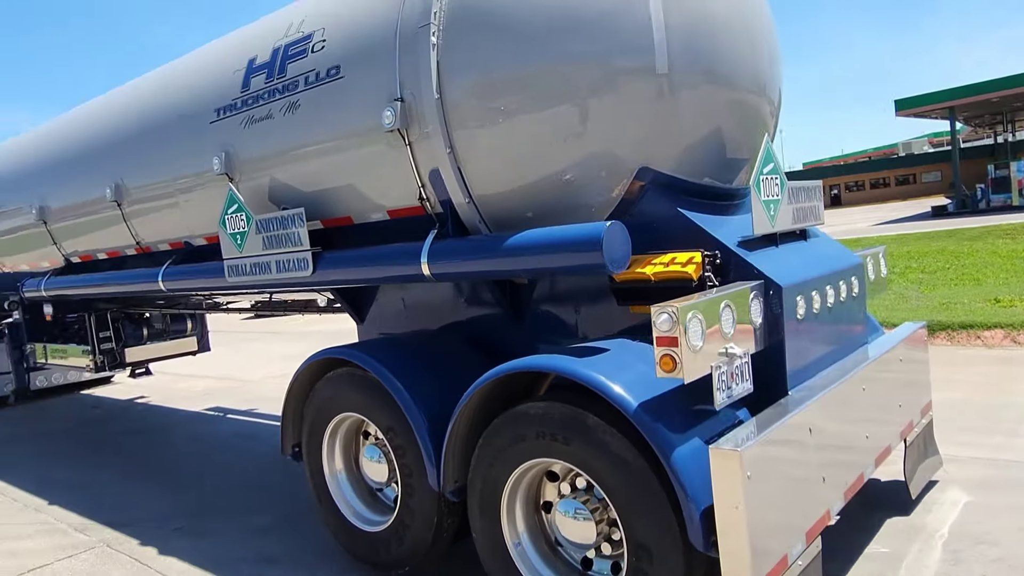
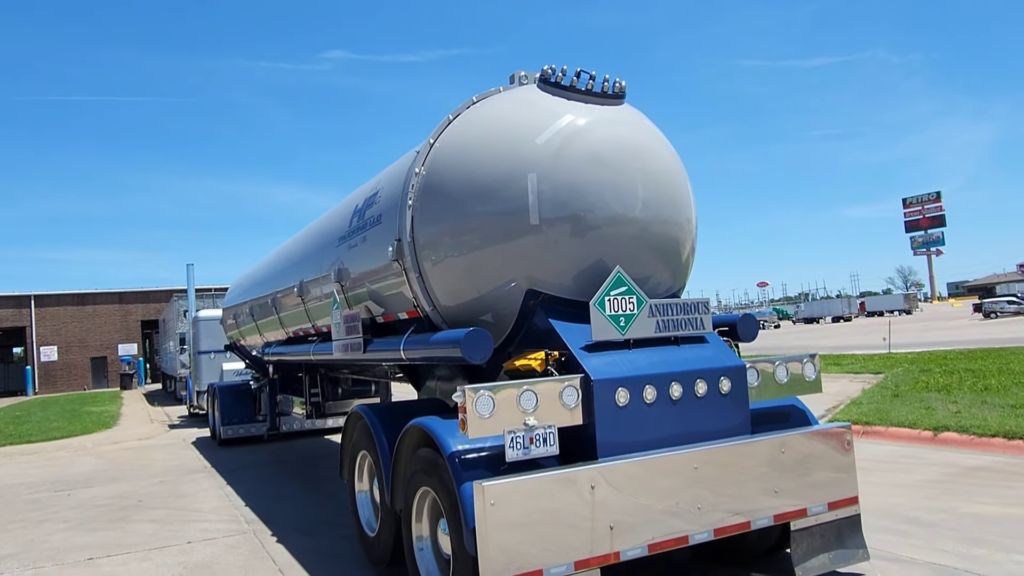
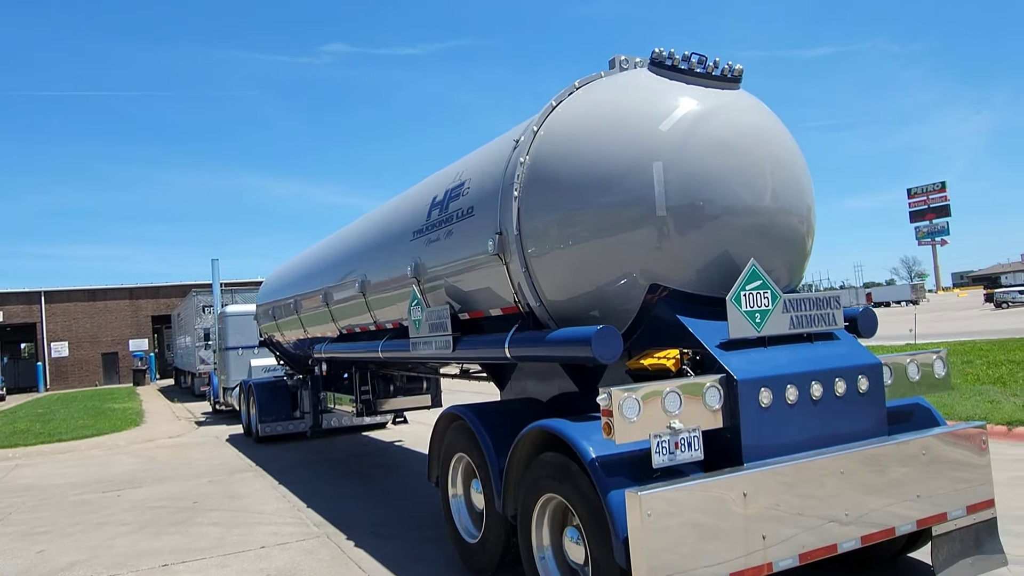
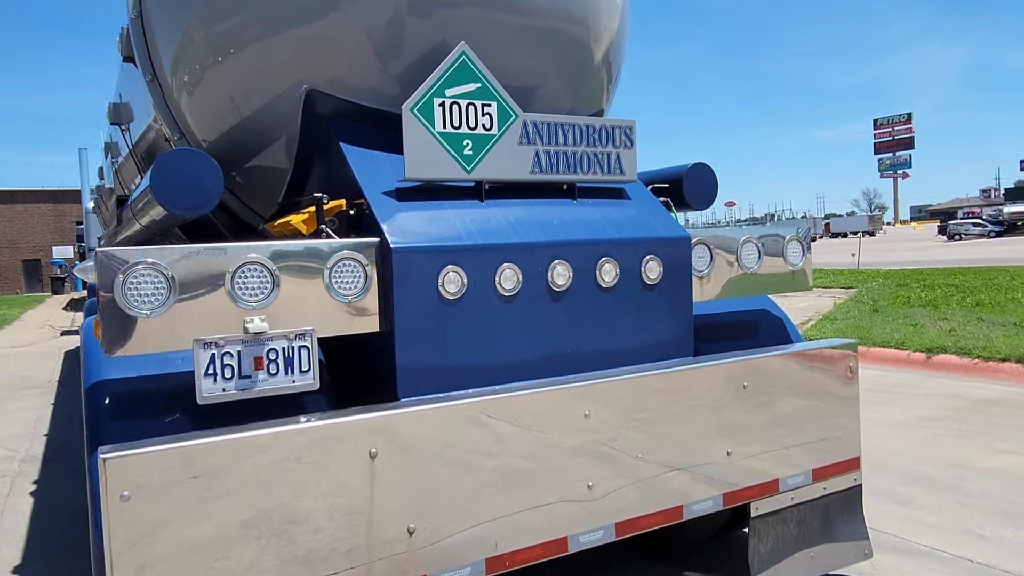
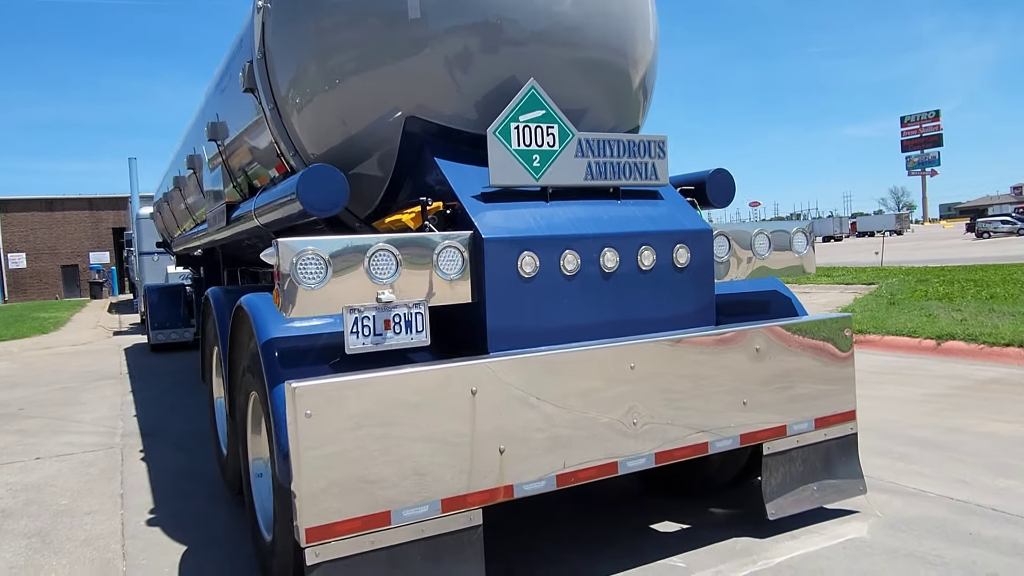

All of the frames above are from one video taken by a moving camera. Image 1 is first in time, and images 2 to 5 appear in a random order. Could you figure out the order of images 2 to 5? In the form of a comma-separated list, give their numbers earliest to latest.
3, 2, 5, 4
